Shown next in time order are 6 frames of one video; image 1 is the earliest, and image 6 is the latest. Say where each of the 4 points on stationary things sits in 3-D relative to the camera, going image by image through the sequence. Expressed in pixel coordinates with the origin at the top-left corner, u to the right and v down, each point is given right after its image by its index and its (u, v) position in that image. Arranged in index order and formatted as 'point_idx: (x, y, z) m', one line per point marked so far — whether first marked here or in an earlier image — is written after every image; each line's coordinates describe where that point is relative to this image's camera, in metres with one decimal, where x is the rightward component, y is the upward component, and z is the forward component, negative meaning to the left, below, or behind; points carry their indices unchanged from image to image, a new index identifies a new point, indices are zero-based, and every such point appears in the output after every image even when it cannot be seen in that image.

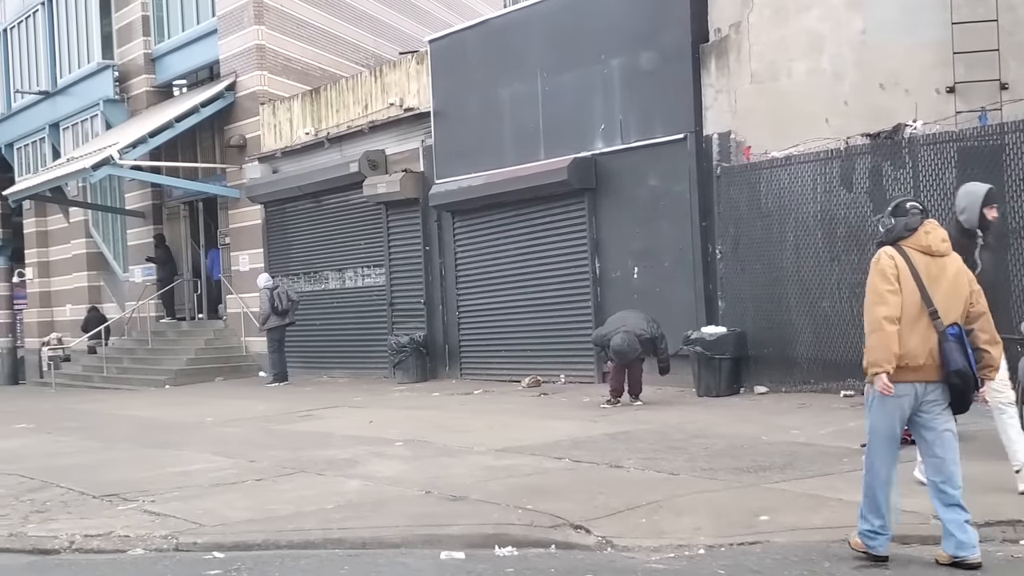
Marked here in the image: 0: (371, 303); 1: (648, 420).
0: (-2.0, -0.2, +17.4) m
1: (+1.1, -1.1, +9.9) m
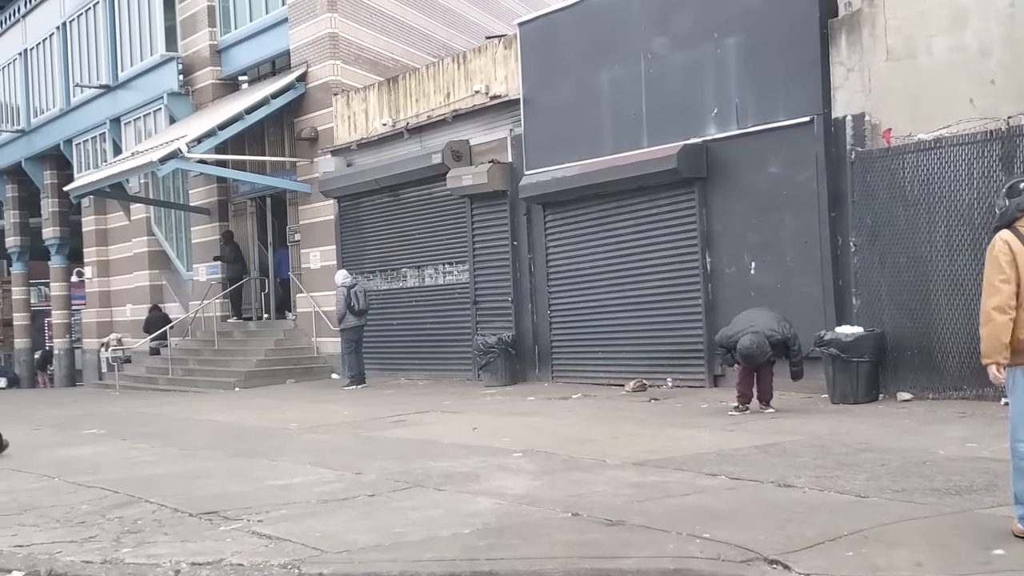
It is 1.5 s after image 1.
0: (-0.8, -0.2, +16.6) m
1: (+2.0, -1.0, +8.9) m
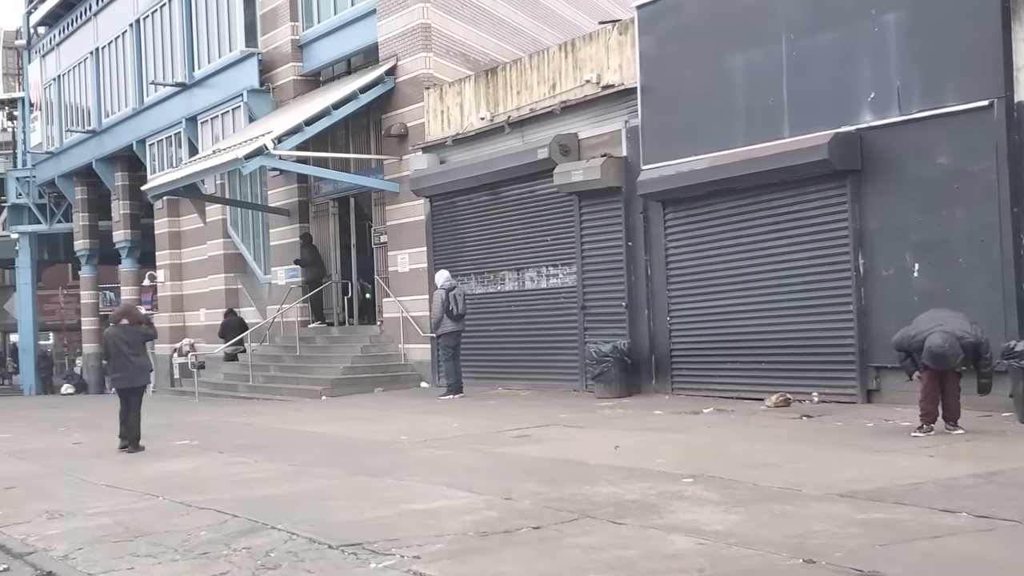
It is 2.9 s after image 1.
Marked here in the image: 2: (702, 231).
0: (+0.6, -0.2, +15.5) m
1: (+3.1, -1.0, +7.7) m
2: (+2.0, +0.6, +13.3) m
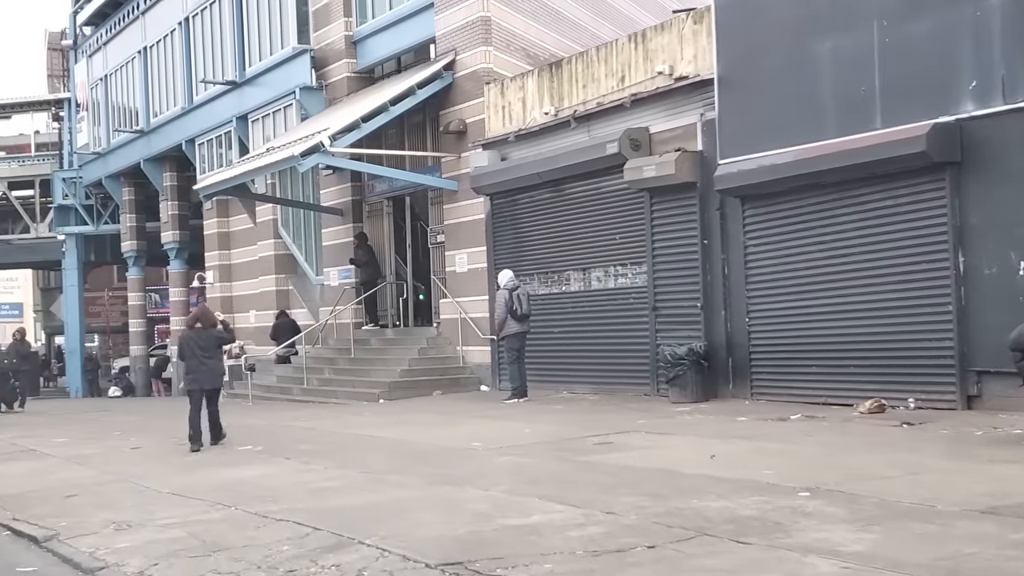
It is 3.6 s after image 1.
0: (+1.4, -0.2, +14.9) m
1: (+3.7, -1.0, +7.0) m
2: (+2.8, +0.6, +12.7) m
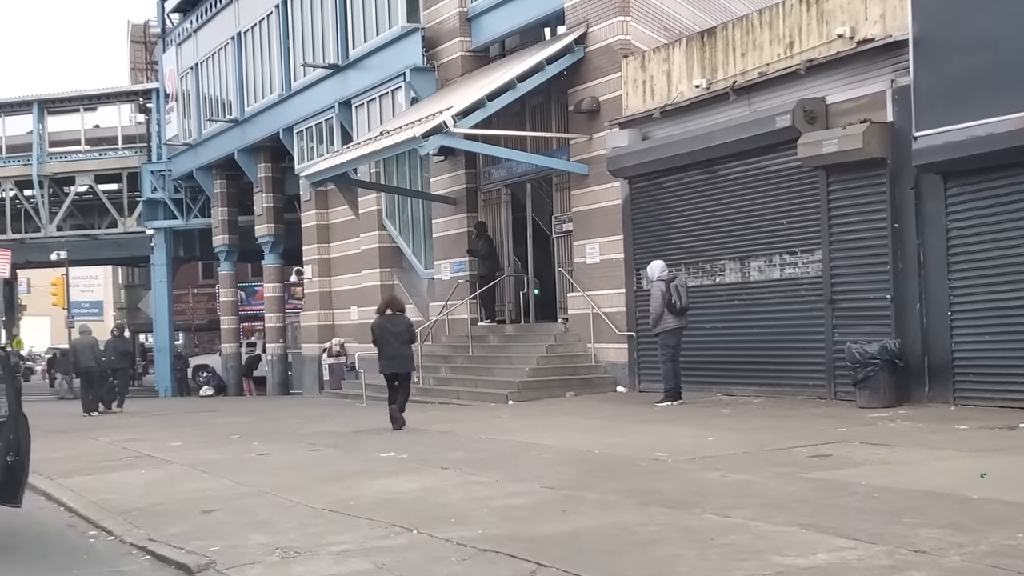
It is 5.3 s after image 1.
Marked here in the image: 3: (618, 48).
0: (+3.1, -0.1, +13.3) m
1: (+5.0, -0.9, +5.4) m
2: (+4.4, +0.7, +11.0) m
3: (+1.4, +3.2, +16.3) m
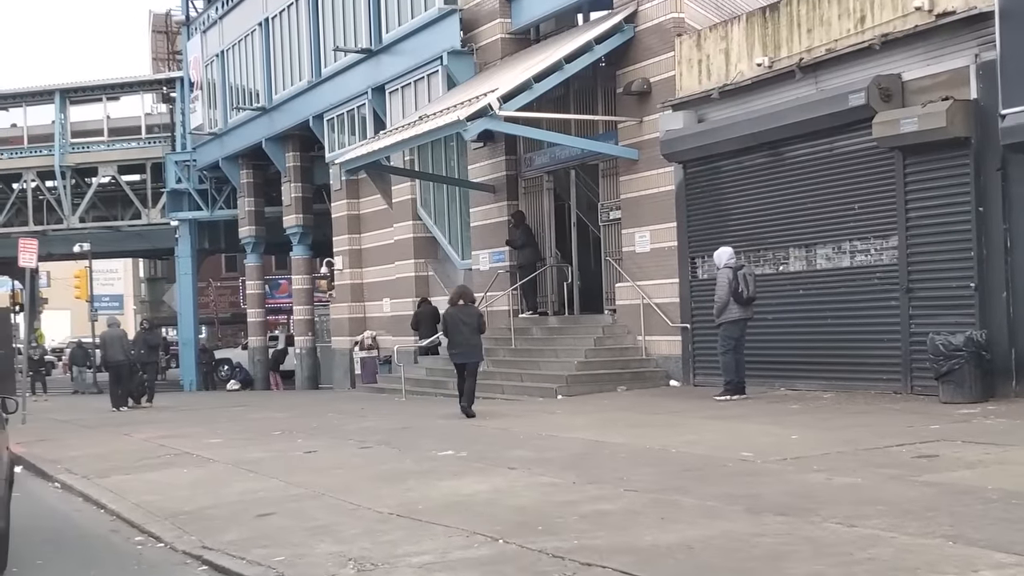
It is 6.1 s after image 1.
0: (+3.6, 0.0, +12.6) m
1: (+5.4, -0.8, +4.6) m
2: (+4.9, +0.8, +10.3) m
3: (+2.0, +3.3, +15.6) m
